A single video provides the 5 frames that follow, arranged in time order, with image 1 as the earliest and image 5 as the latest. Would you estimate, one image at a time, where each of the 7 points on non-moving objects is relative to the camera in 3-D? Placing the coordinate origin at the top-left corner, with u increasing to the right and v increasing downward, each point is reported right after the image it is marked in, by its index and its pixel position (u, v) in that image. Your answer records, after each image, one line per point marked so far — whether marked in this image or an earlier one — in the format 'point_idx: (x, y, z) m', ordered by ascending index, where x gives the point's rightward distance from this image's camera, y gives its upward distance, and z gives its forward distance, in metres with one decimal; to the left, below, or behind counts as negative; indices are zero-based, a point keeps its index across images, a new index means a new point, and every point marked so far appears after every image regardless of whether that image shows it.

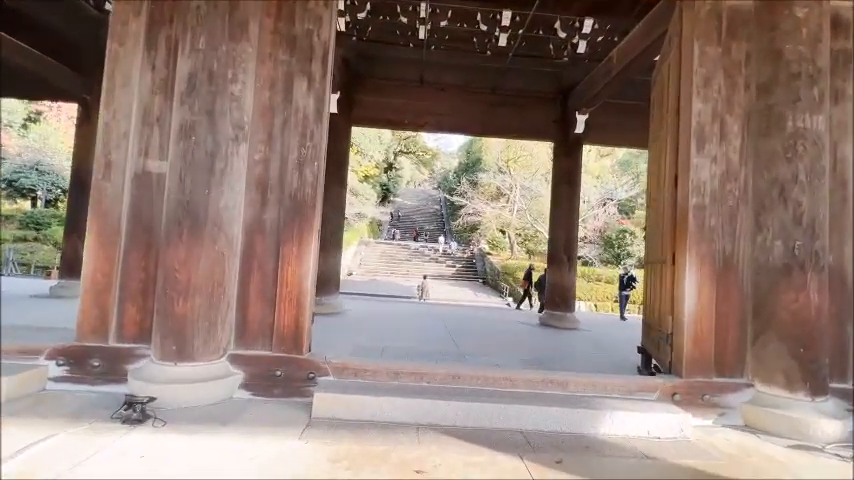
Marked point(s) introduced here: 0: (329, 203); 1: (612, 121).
0: (-1.4, +0.5, +6.3) m
1: (+2.9, +1.9, +6.9) m
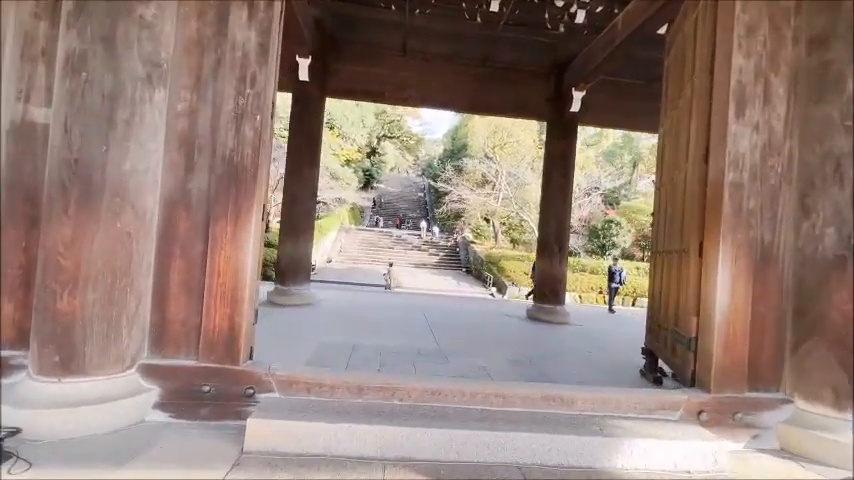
0: (-1.7, +0.8, +5.7) m
1: (+2.7, +2.0, +6.4) m
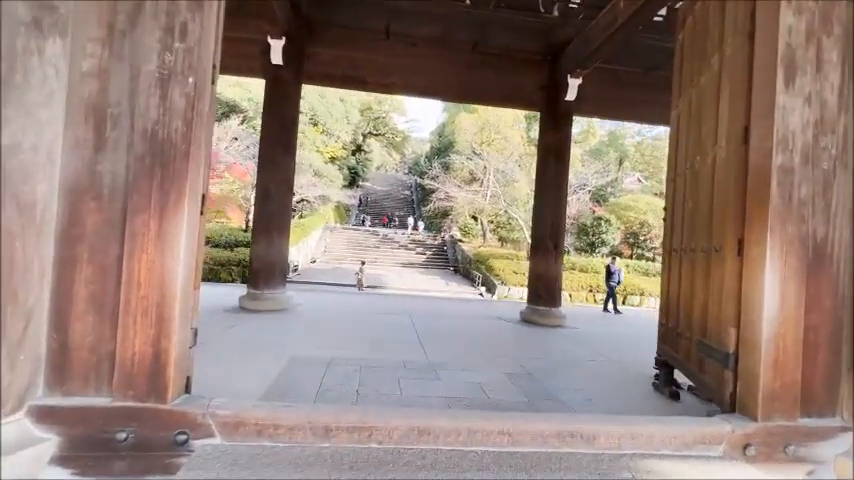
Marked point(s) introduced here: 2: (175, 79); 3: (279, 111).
0: (-1.8, +0.8, +5.2) m
1: (+2.5, +2.1, +6.1) m
2: (-0.9, +0.5, +1.5) m
3: (-1.8, +1.5, +5.2) m
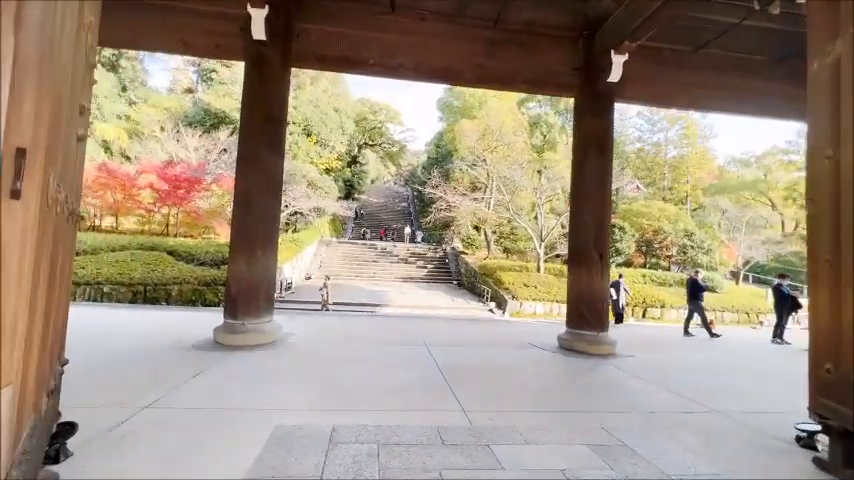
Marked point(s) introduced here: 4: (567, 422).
0: (-1.6, +0.6, +4.3) m
1: (+2.6, +2.0, +5.2) m
2: (-0.6, +0.5, +0.5) m
3: (-1.6, +1.4, +4.2) m
4: (+0.8, -1.0, +2.5) m
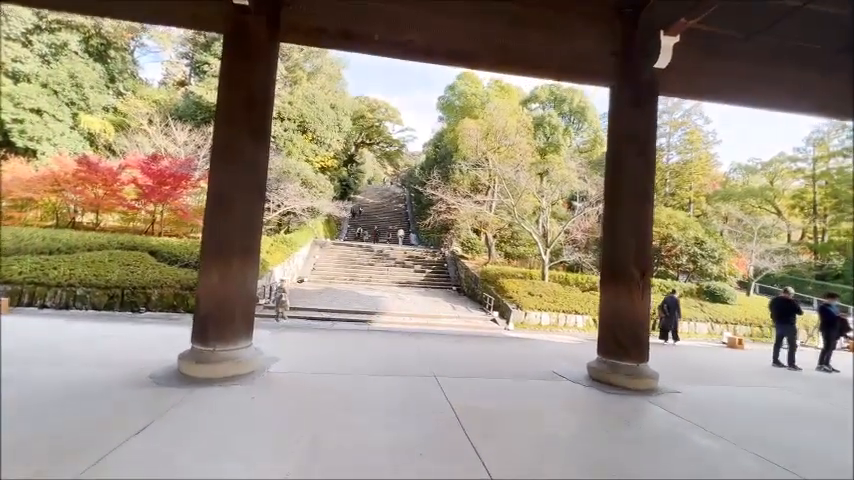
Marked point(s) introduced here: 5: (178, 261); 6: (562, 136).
0: (-1.5, +0.5, +3.5) m
1: (+2.8, +1.8, +4.5) m
2: (-0.5, +0.4, -0.2) m
3: (-1.5, +1.3, +3.5) m
4: (+0.9, -1.1, +1.8) m
5: (-6.4, -0.5, +11.3) m
6: (+5.4, +4.1, +17.4) m
